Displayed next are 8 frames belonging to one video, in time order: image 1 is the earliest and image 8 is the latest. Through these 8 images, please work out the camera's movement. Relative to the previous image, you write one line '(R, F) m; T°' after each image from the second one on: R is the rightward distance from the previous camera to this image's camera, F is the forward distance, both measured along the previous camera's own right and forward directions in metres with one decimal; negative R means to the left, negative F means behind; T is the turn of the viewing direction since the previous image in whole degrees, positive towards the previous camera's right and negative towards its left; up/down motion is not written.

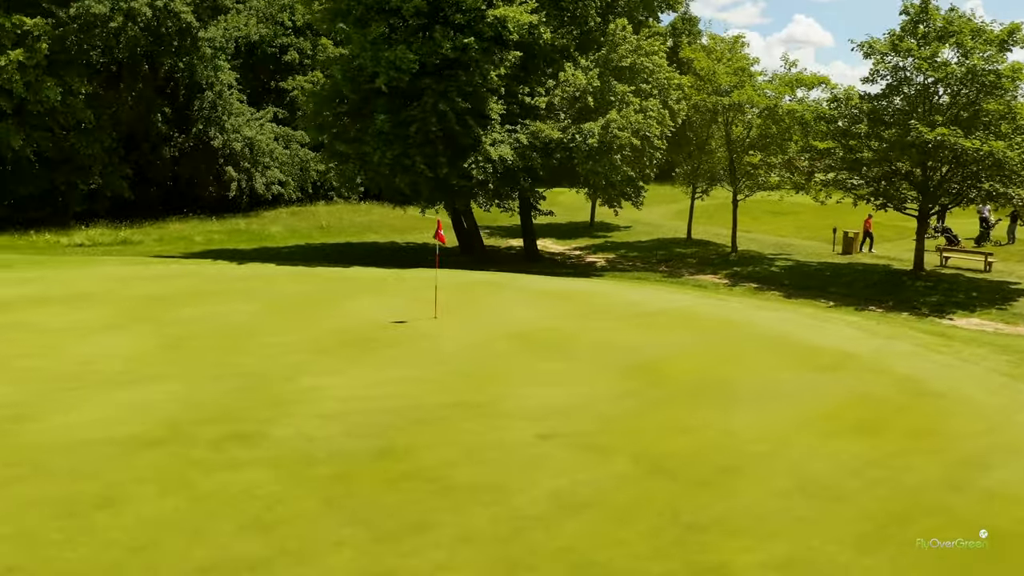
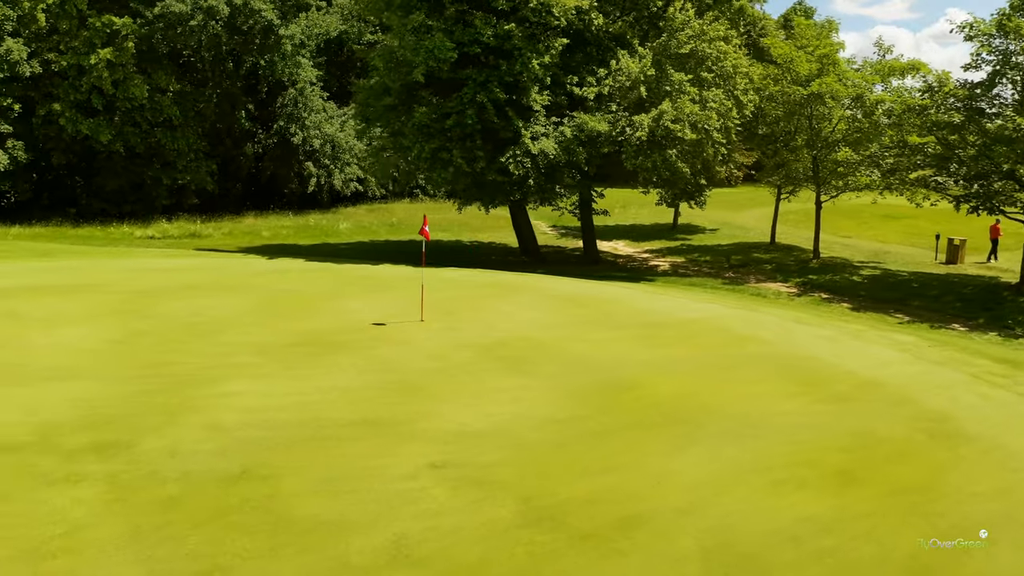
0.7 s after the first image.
(+2.1, +1.5) m; -9°
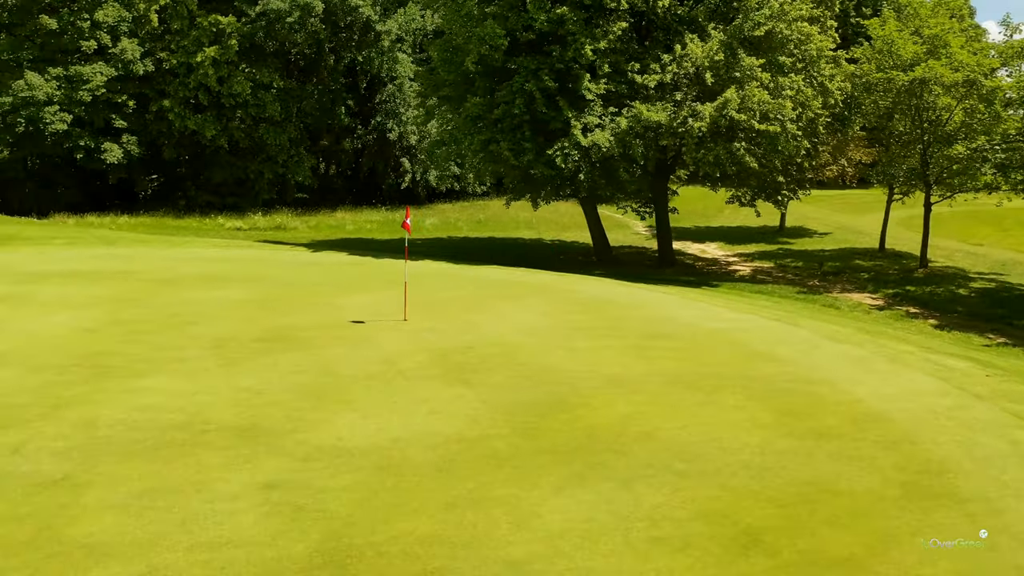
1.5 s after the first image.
(+2.3, +1.4) m; -10°
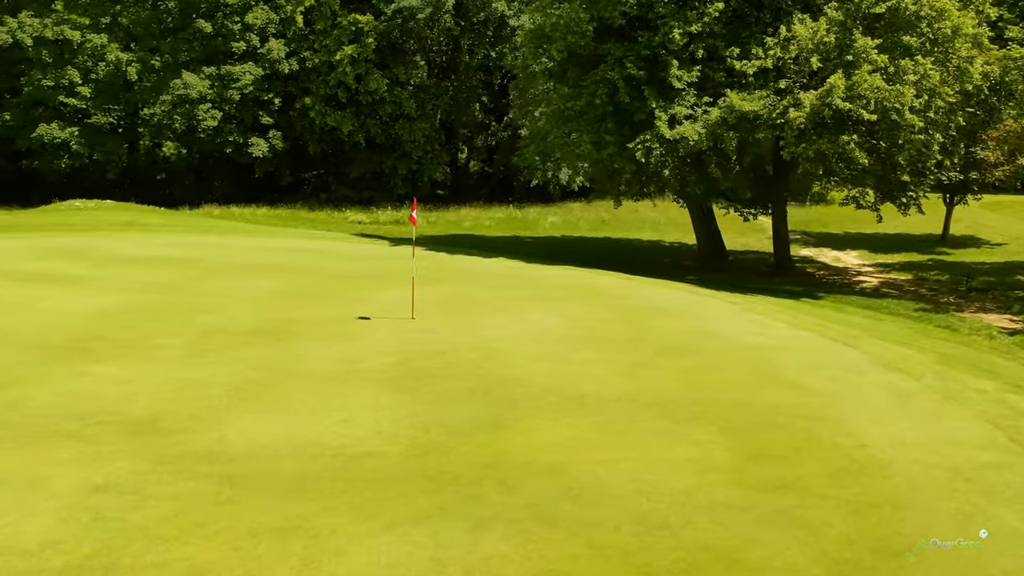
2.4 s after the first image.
(+2.4, +1.3) m; -13°
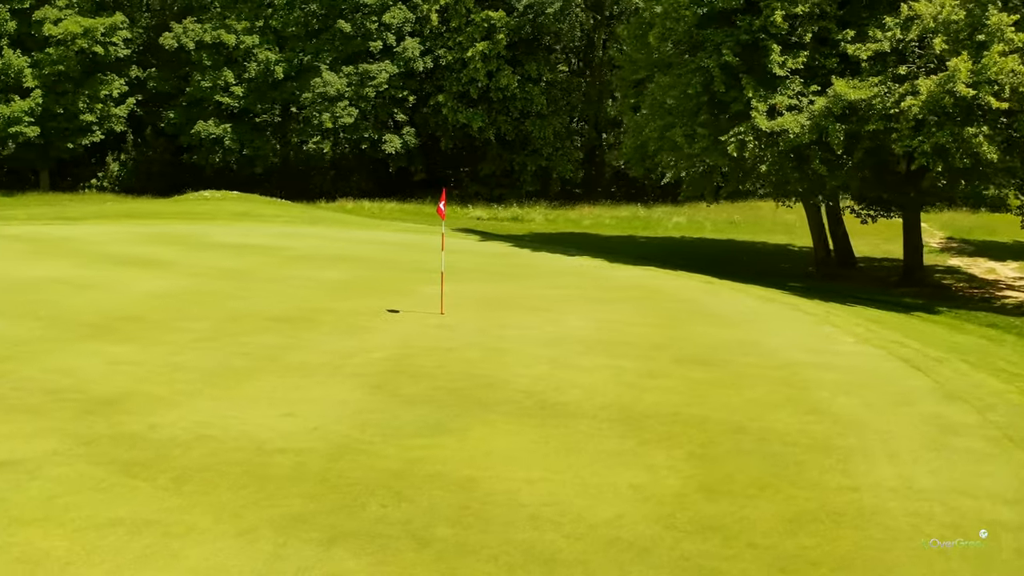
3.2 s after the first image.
(+1.9, +0.9) m; -12°
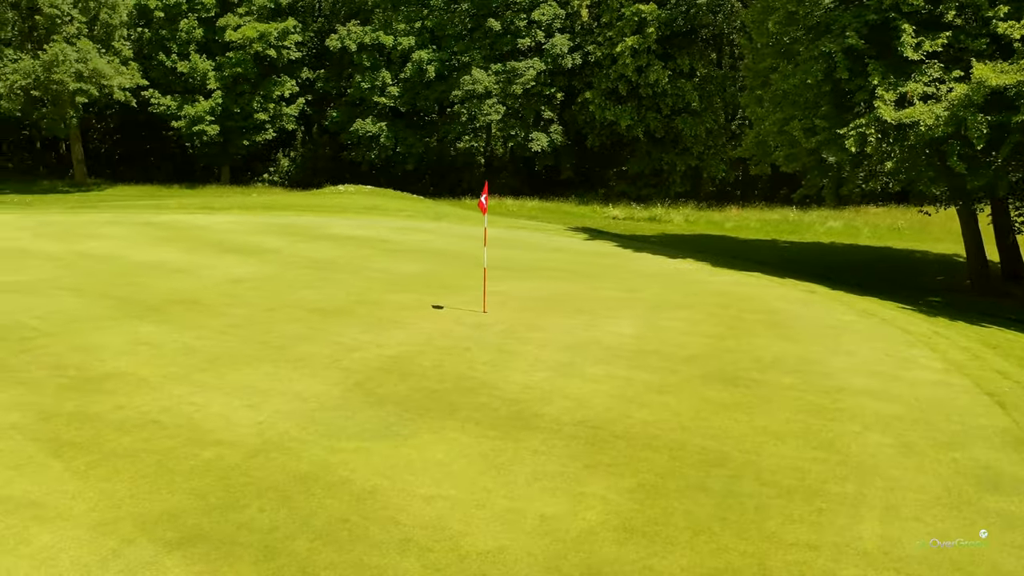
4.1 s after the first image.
(+1.8, +0.8) m; -13°
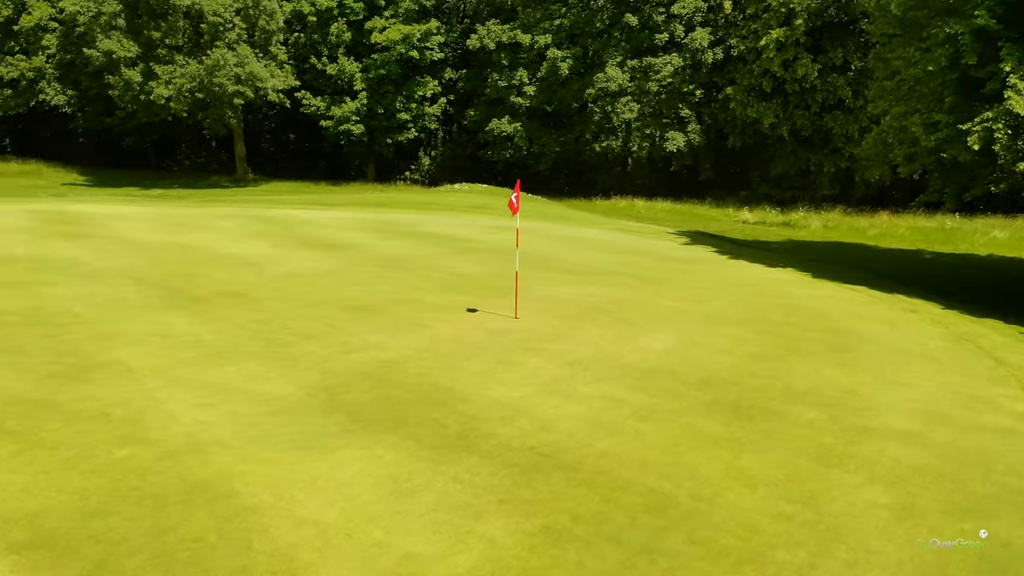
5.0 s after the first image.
(+1.7, +0.8) m; -12°
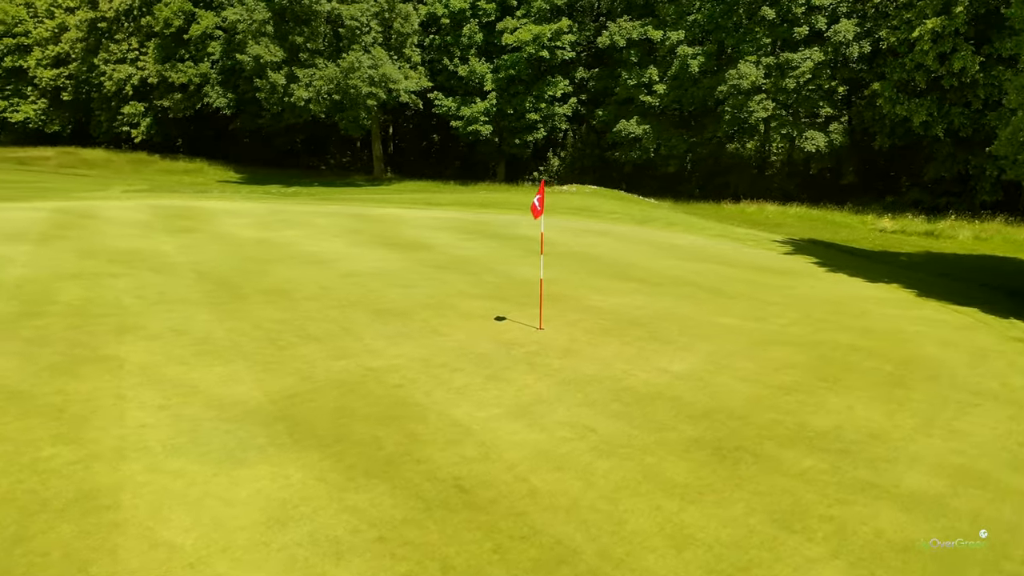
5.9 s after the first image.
(+1.5, +0.8) m; -11°
